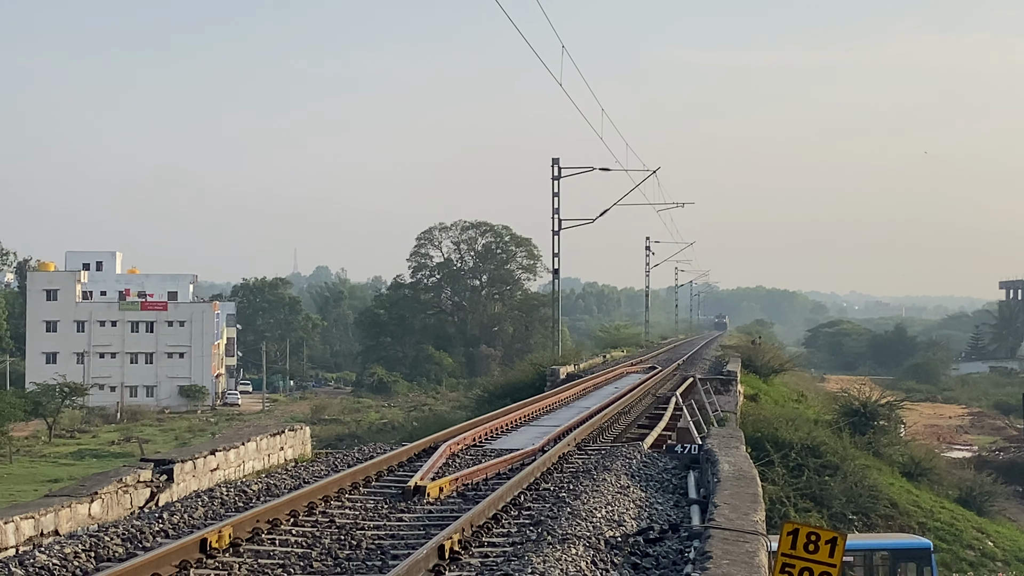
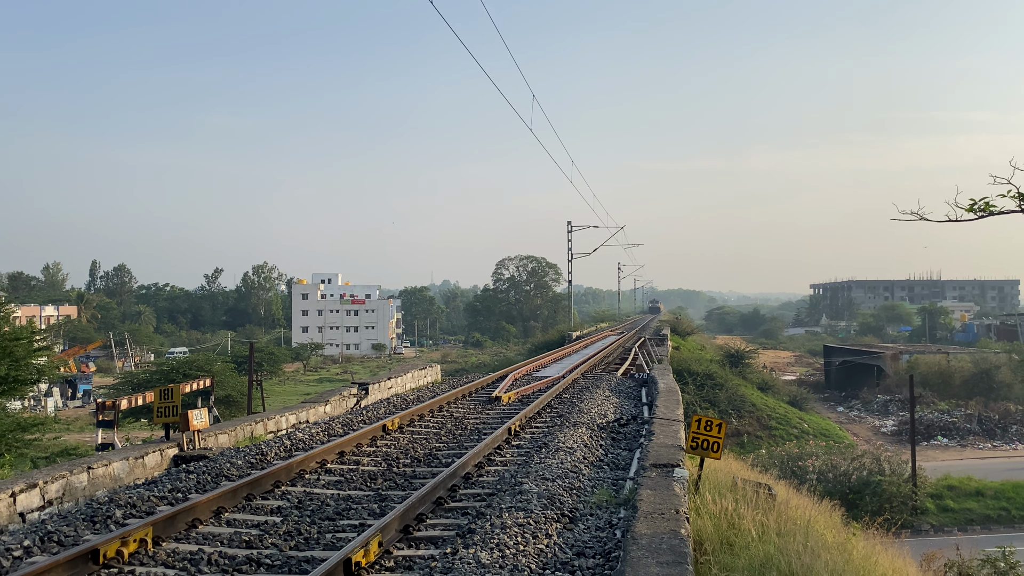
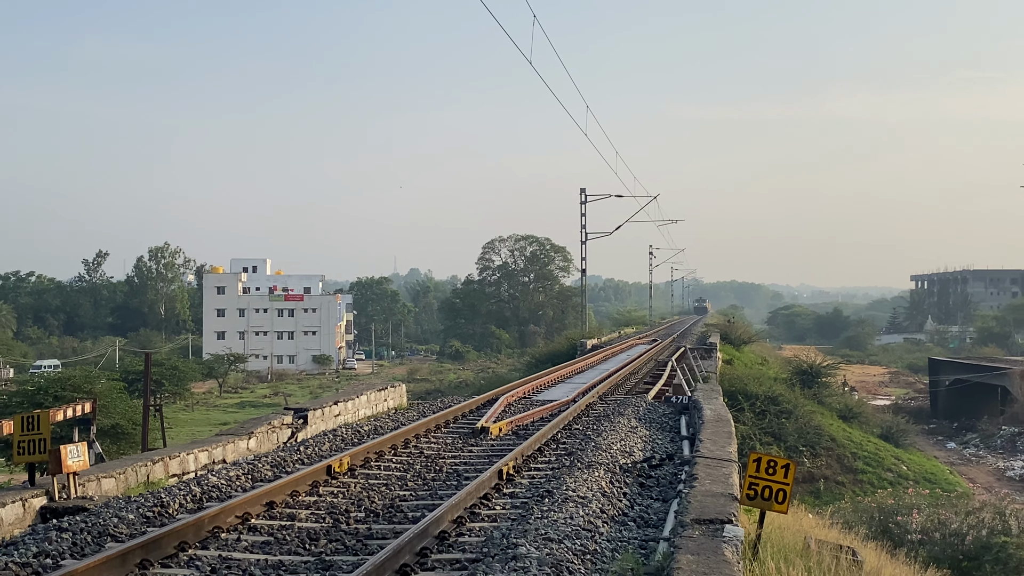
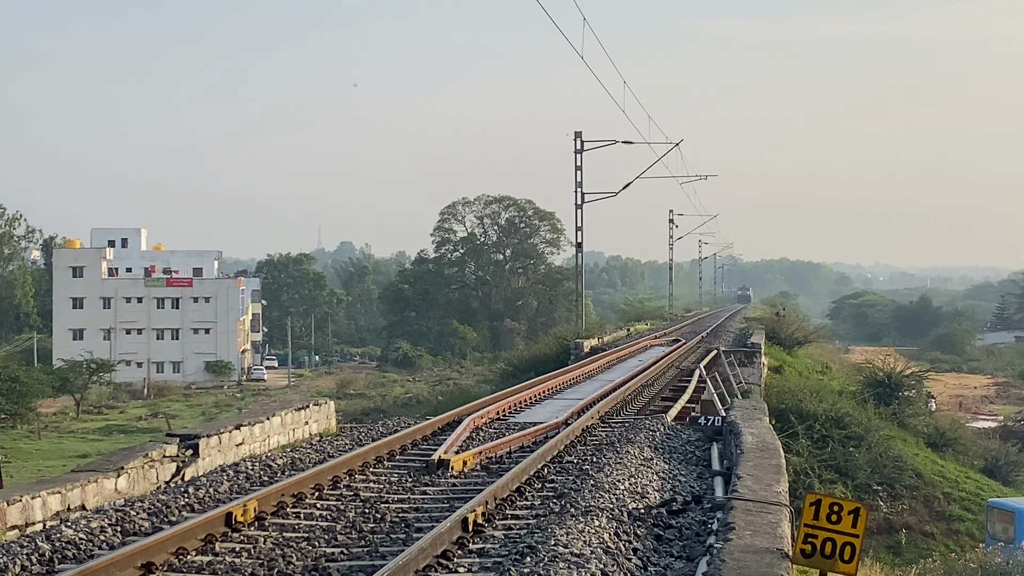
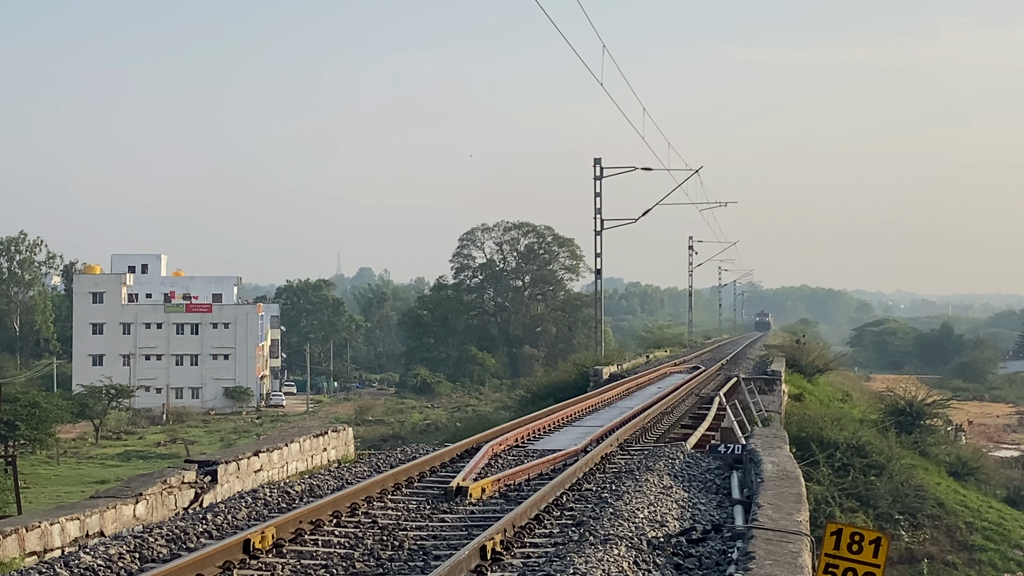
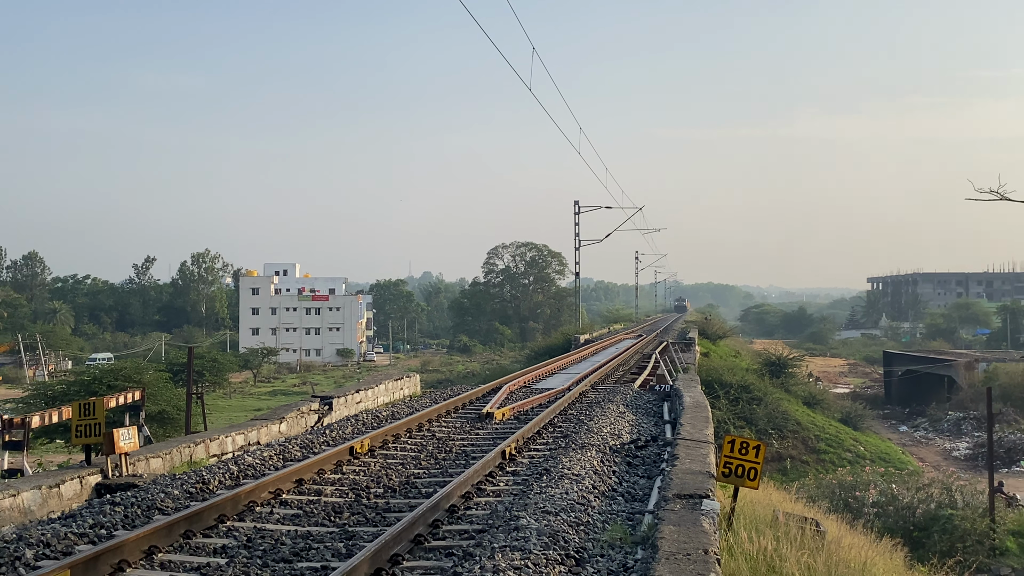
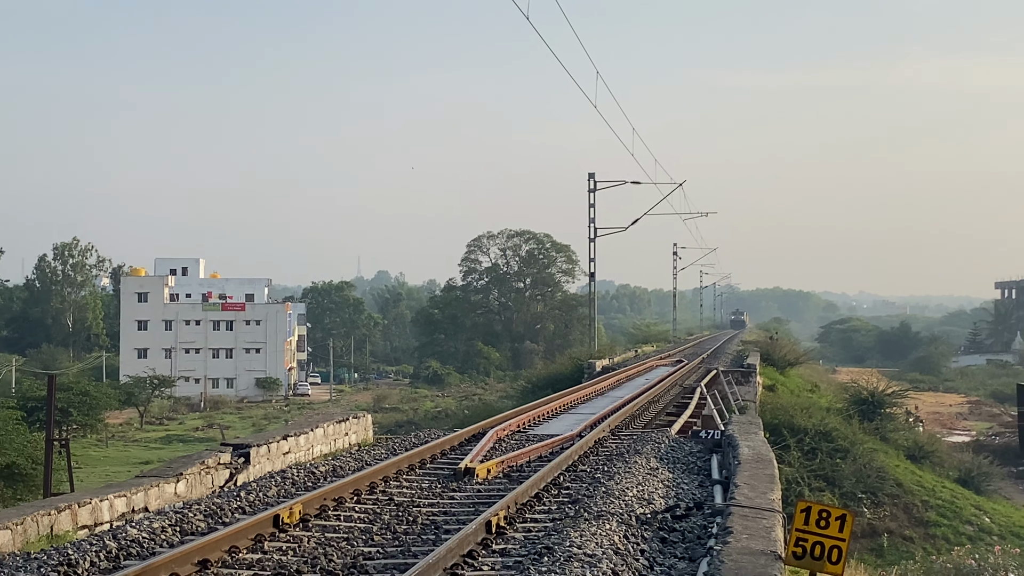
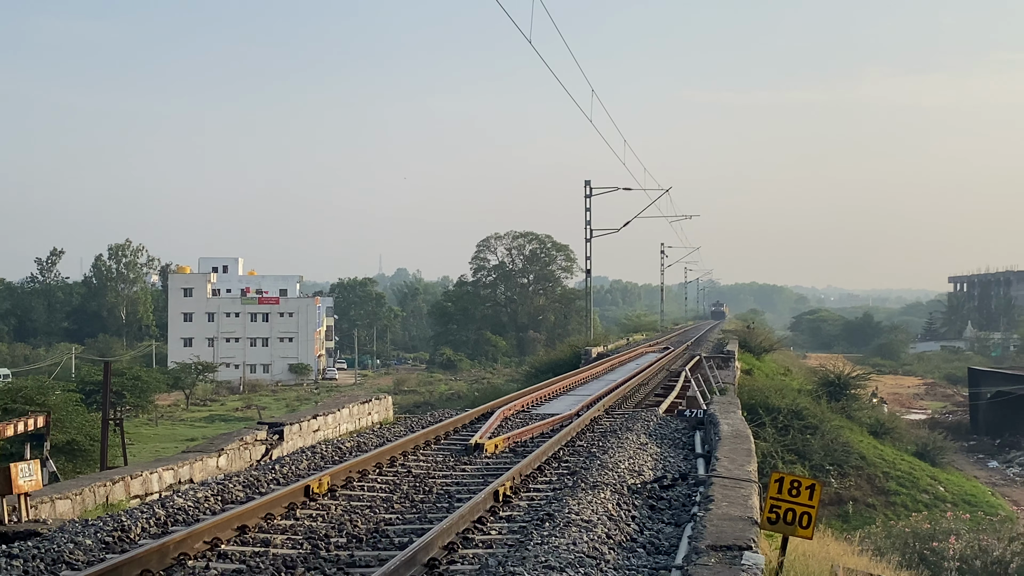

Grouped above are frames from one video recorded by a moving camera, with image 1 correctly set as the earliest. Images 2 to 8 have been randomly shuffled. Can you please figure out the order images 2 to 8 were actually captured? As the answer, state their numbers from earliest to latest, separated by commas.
4, 5, 7, 8, 3, 6, 2
